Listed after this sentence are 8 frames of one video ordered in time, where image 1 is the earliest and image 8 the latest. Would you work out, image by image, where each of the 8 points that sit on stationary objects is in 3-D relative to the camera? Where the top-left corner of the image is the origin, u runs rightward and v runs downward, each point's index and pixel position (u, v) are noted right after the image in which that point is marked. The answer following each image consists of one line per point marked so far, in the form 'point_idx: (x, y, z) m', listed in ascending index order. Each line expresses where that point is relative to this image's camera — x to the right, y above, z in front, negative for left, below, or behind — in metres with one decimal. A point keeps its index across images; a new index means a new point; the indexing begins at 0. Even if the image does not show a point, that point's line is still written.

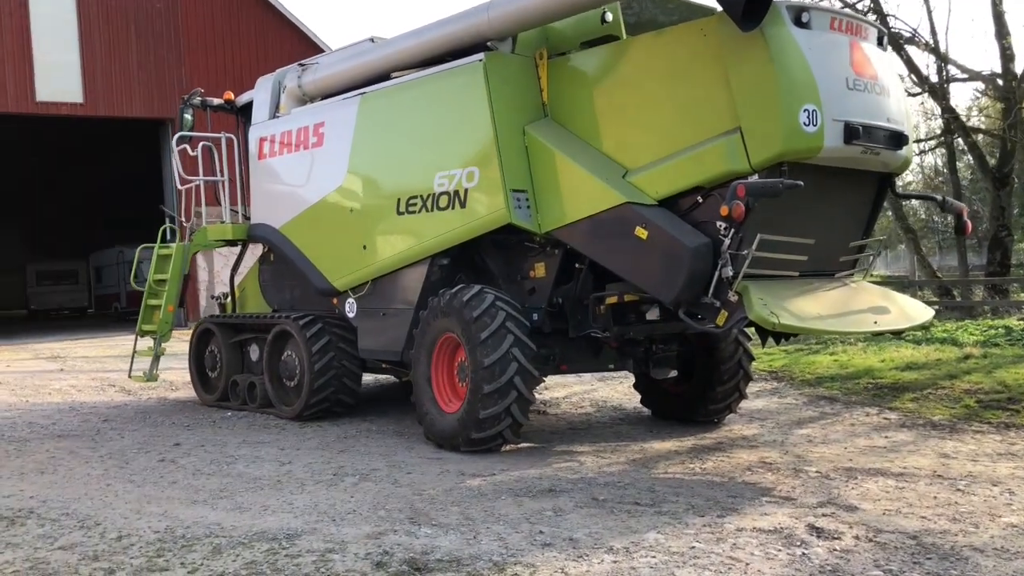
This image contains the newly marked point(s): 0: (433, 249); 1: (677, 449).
0: (-0.6, +0.3, +6.7) m
1: (+1.1, -1.1, +6.4) m
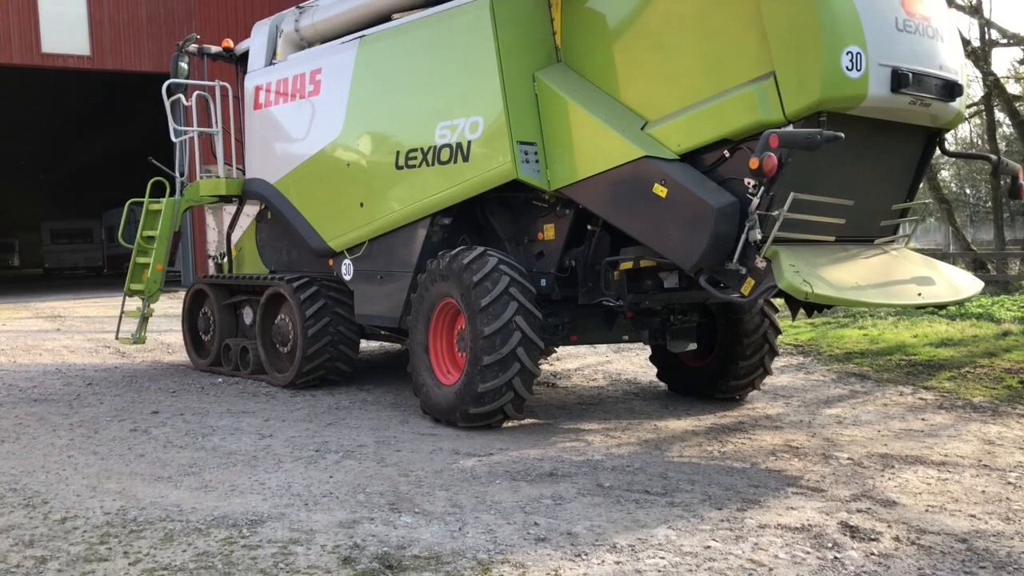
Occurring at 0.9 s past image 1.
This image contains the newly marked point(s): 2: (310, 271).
0: (-0.5, +0.5, +6.2) m
1: (+1.1, -0.9, +5.8) m
2: (-1.6, +0.1, +7.7) m
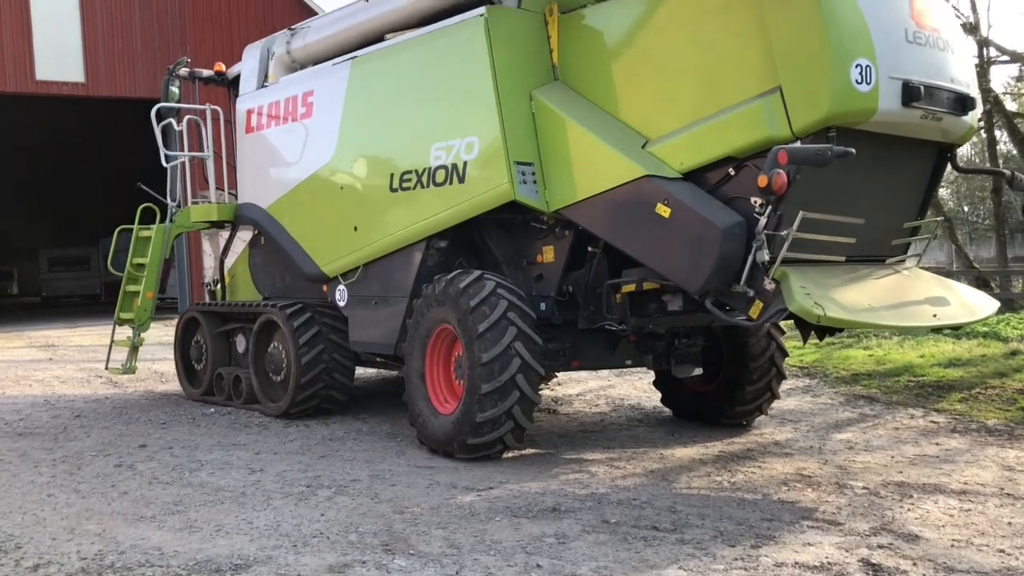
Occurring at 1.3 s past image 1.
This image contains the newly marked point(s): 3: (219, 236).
0: (-0.5, +0.4, +6.0) m
1: (+1.1, -1.0, +5.6) m
2: (-1.7, -0.1, +7.5) m
3: (-2.6, +0.5, +8.5) m
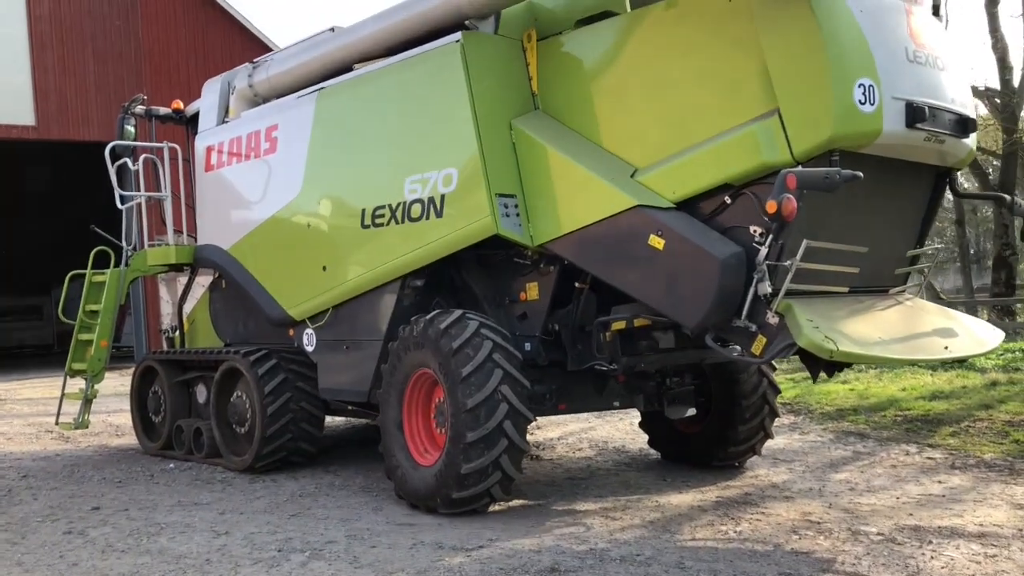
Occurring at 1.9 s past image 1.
0: (-0.7, +0.1, +5.7) m
1: (+1.0, -1.2, +5.3) m
2: (-1.8, -0.4, +7.1) m
3: (-2.8, +0.1, +8.1) m
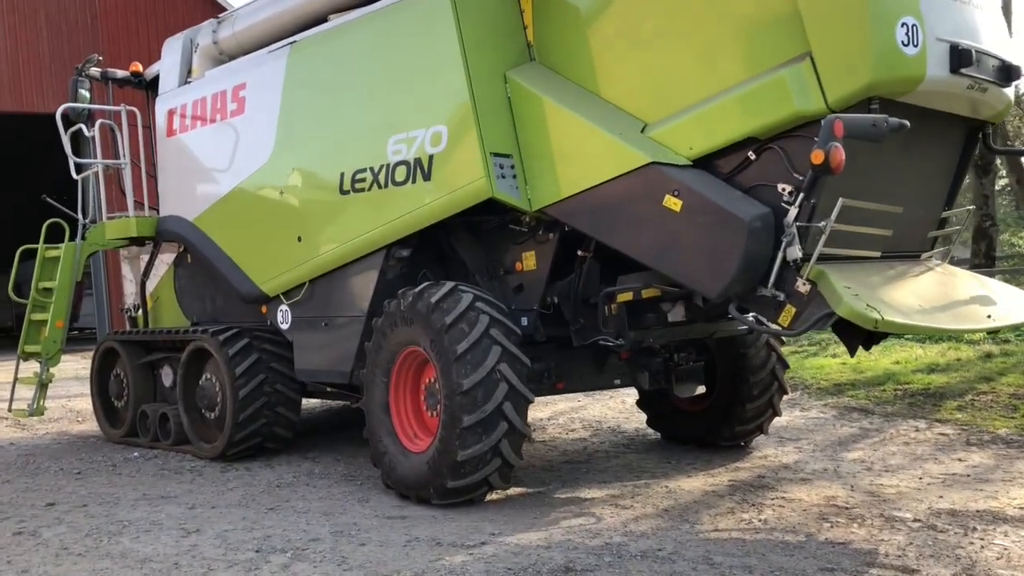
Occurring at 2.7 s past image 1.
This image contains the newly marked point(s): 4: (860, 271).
0: (-0.7, +0.3, +5.2) m
1: (+1.0, -1.0, +4.9) m
2: (-1.9, -0.2, +6.6) m
3: (-3.0, +0.3, +7.5) m
4: (+1.5, +0.1, +4.0) m
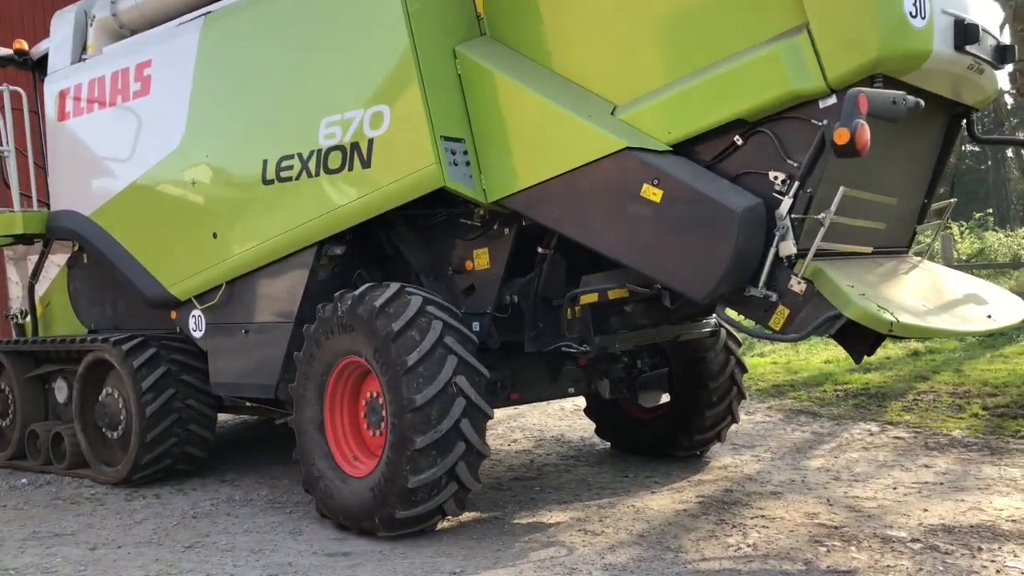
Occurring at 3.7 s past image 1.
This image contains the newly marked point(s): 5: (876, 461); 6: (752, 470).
0: (-0.9, +0.3, +4.6) m
1: (+0.8, -1.0, +4.5) m
2: (-2.3, -0.2, +5.9) m
3: (-3.4, +0.2, +6.7) m
4: (+1.3, +0.1, +3.7) m
5: (+2.2, -1.0, +5.6) m
6: (+1.4, -1.0, +5.5) m
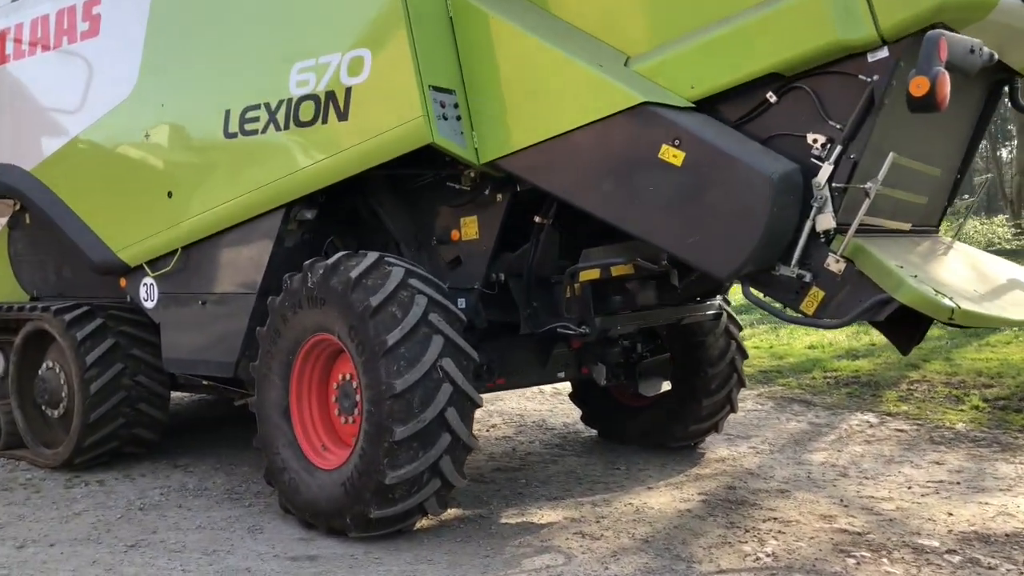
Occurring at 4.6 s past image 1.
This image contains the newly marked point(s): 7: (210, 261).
0: (-1.0, +0.4, +4.1) m
1: (+0.8, -0.9, +4.1) m
2: (-2.4, 0.0, +5.4) m
3: (-3.5, +0.5, +6.1) m
4: (+1.3, +0.1, +3.2) m
5: (+2.1, -0.9, +5.3) m
6: (+1.3, -0.9, +5.1) m
7: (-1.4, +0.1, +4.5) m
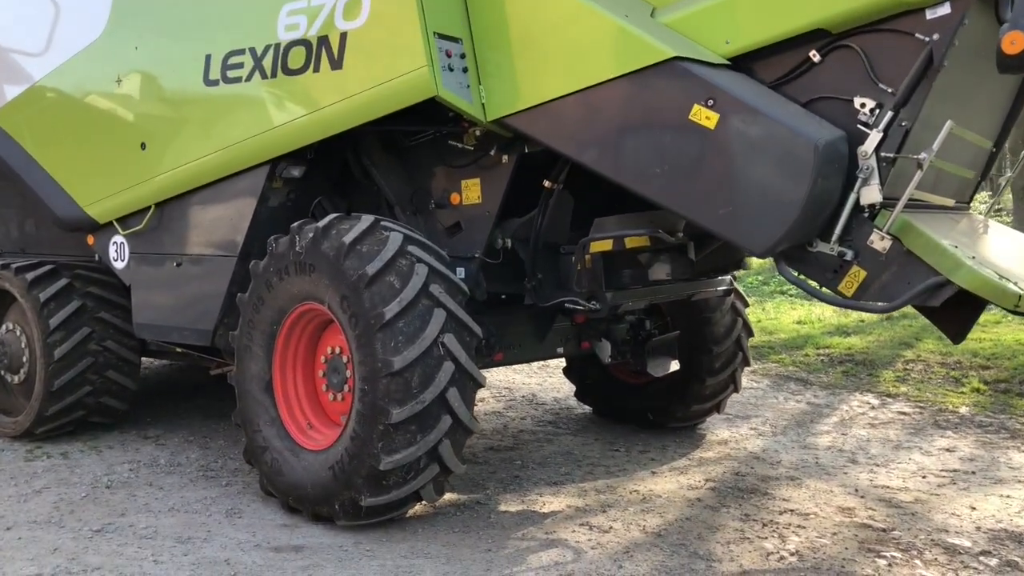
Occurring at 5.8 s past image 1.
0: (-1.0, +0.6, +3.8) m
1: (+0.7, -0.8, +3.8) m
2: (-2.4, +0.2, +5.0) m
3: (-3.6, +0.8, +5.7) m
4: (+1.4, +0.2, +3.0) m
5: (+2.0, -0.8, +5.1) m
6: (+1.2, -0.8, +4.8) m
7: (-1.4, +0.3, +4.2) m
